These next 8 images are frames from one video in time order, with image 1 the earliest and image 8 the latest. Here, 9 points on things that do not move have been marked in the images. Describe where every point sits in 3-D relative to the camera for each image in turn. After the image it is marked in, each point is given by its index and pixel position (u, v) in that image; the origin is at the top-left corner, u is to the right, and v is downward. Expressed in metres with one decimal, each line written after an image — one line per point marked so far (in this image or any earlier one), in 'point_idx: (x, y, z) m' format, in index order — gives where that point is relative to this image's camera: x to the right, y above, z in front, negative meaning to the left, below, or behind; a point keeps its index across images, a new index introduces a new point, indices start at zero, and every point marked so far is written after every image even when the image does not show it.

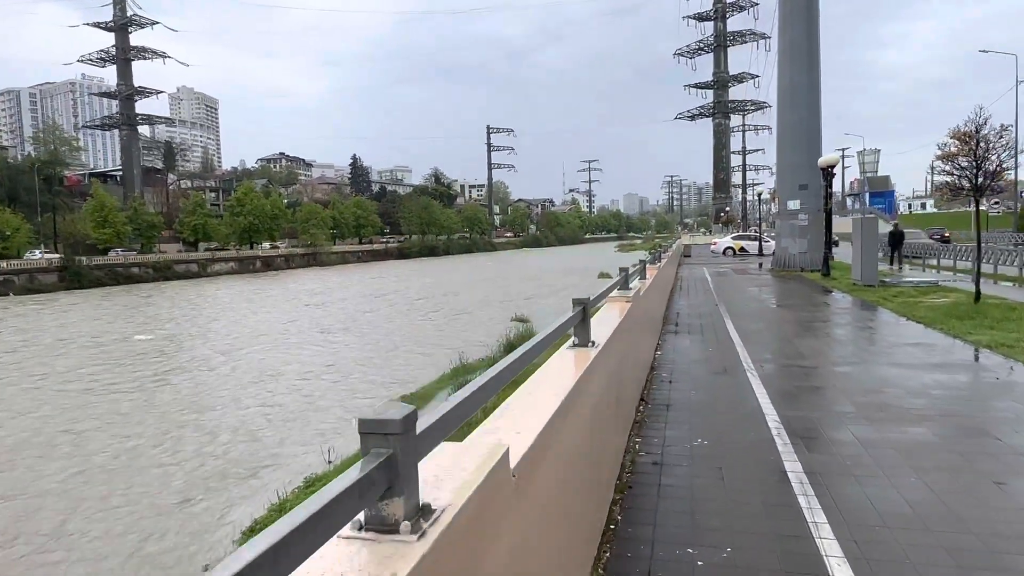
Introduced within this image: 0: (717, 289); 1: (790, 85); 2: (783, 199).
0: (+4.2, 0.0, +14.2) m
1: (+6.7, +5.0, +16.6) m
2: (+6.8, +2.2, +17.0) m
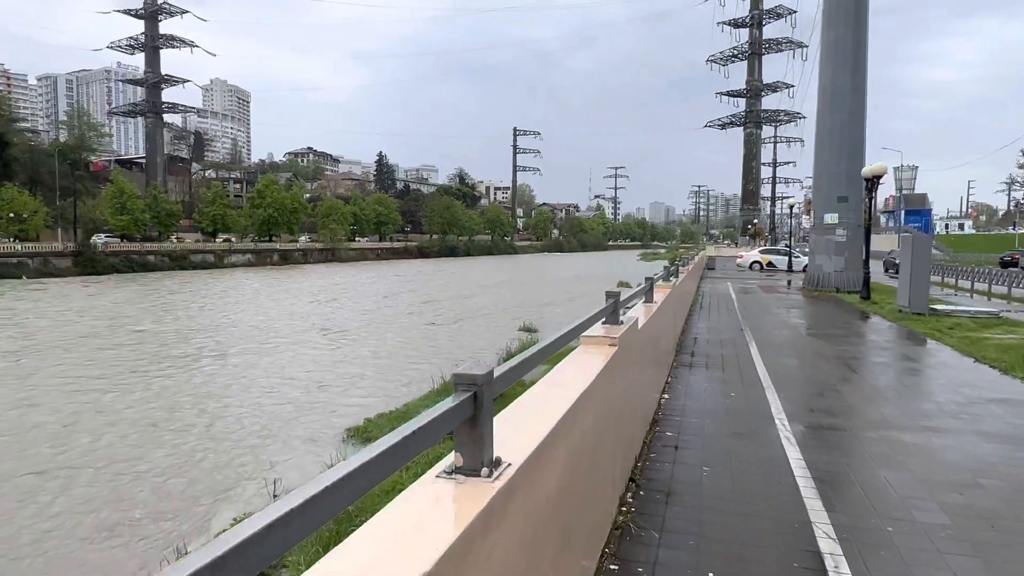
0: (+4.3, -0.4, +12.7) m
1: (+7.1, +4.5, +15.1) m
2: (+7.0, +1.7, +15.5) m
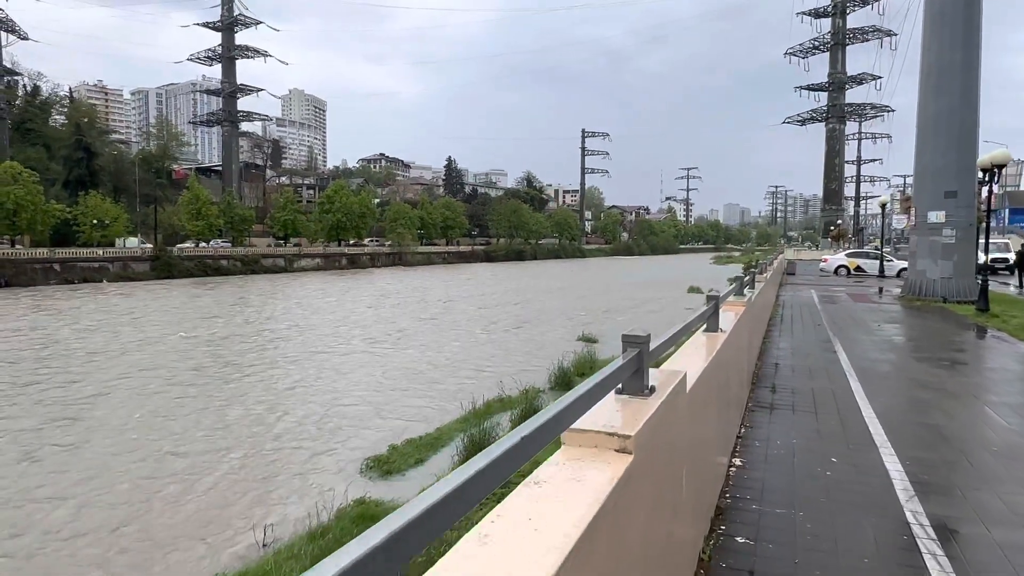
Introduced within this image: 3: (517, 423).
0: (+5.1, -0.5, +11.0) m
1: (+8.1, +4.3, +13.1) m
2: (+8.1, +1.5, +13.5) m
3: (+0.1, -1.8, +8.8) m
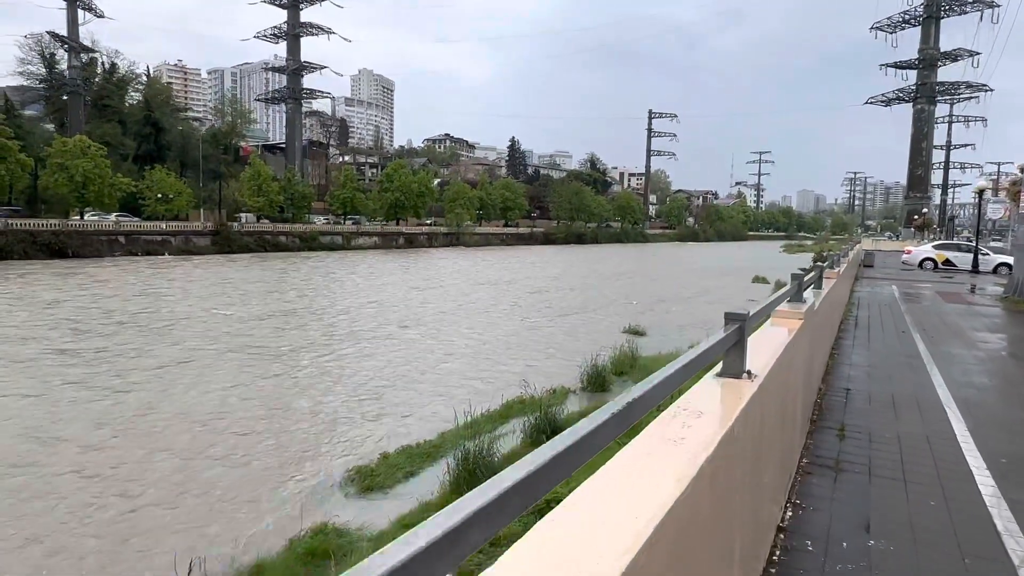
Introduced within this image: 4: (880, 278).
0: (+5.4, -0.5, +9.2) m
1: (+8.8, +4.3, +10.9) m
2: (+8.7, +1.5, +11.3) m
3: (+0.2, -1.7, +7.5) m
4: (+9.8, +0.3, +18.1) m
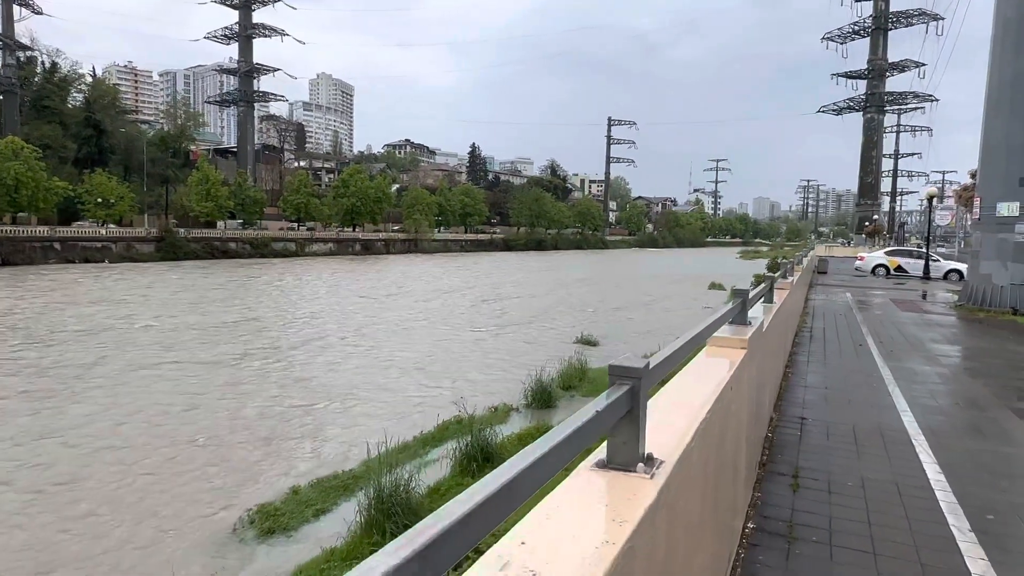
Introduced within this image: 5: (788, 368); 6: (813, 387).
0: (+4.6, -0.6, +8.8) m
1: (+7.8, +4.2, +10.7) m
2: (+7.7, +1.4, +11.1) m
3: (-0.5, -1.8, +6.7) m
4: (+8.4, +0.1, +17.9) m
5: (+2.4, -0.7, +5.8) m
6: (+2.3, -0.8, +5.1) m
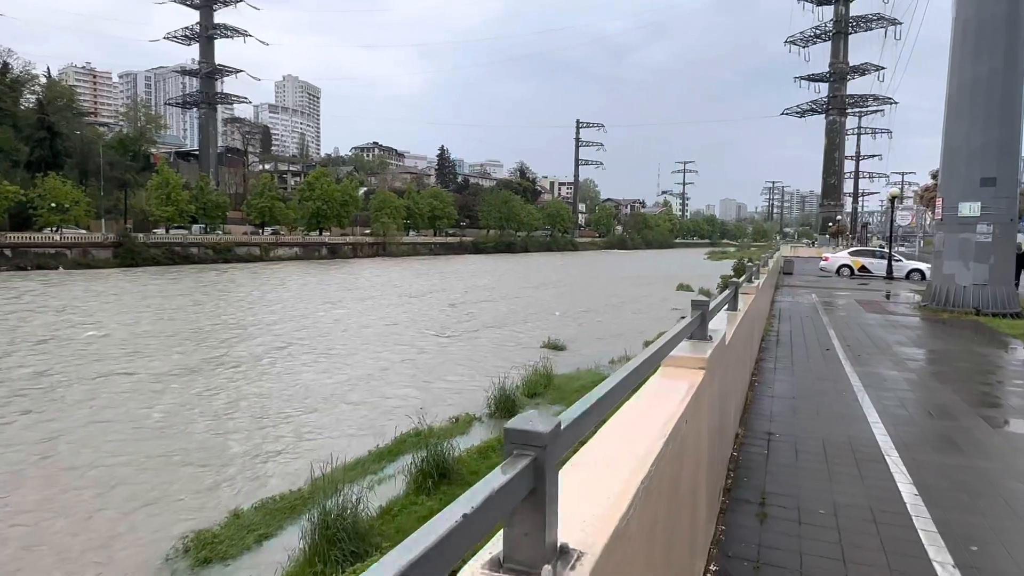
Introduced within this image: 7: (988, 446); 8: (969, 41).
0: (+4.1, -0.6, +8.6) m
1: (+7.2, +4.2, +10.7) m
2: (+7.1, +1.4, +11.1) m
3: (-0.9, -1.9, +6.4) m
4: (+7.6, +0.1, +17.9) m
5: (+2.0, -0.7, +5.6) m
6: (+1.9, -0.8, +4.9) m
7: (+2.7, -0.9, +3.8) m
8: (+7.2, +3.8, +10.7) m
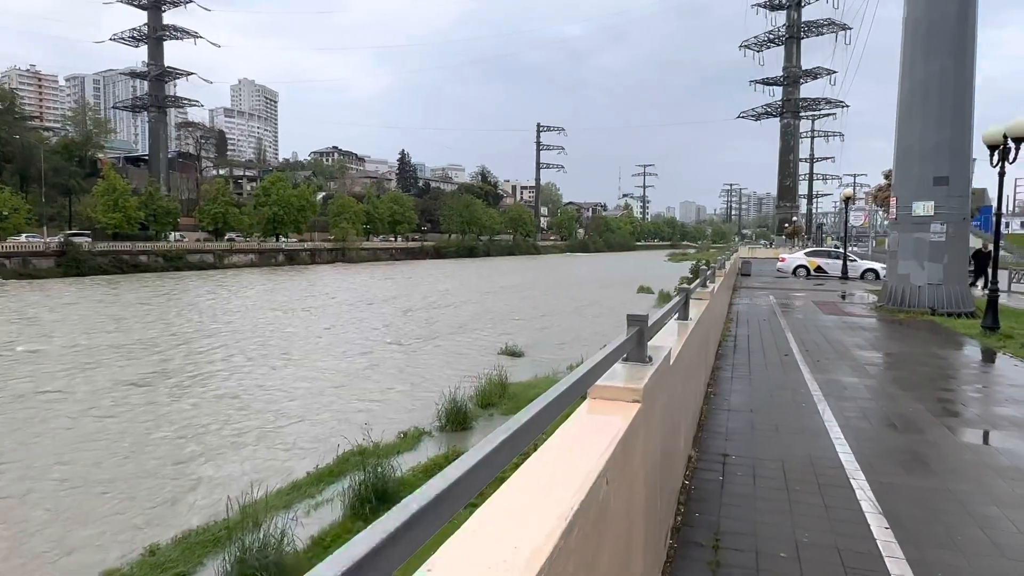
0: (+3.5, -0.6, +8.4) m
1: (+6.4, +4.2, +10.6) m
2: (+6.3, +1.4, +11.0) m
3: (-1.4, -2.0, +5.9) m
4: (+6.4, 0.0, +17.9) m
5: (+1.5, -0.8, +5.3) m
6: (+1.5, -0.8, +4.6) m
7: (+2.3, -0.9, +3.5) m
8: (+6.4, +3.8, +10.6) m
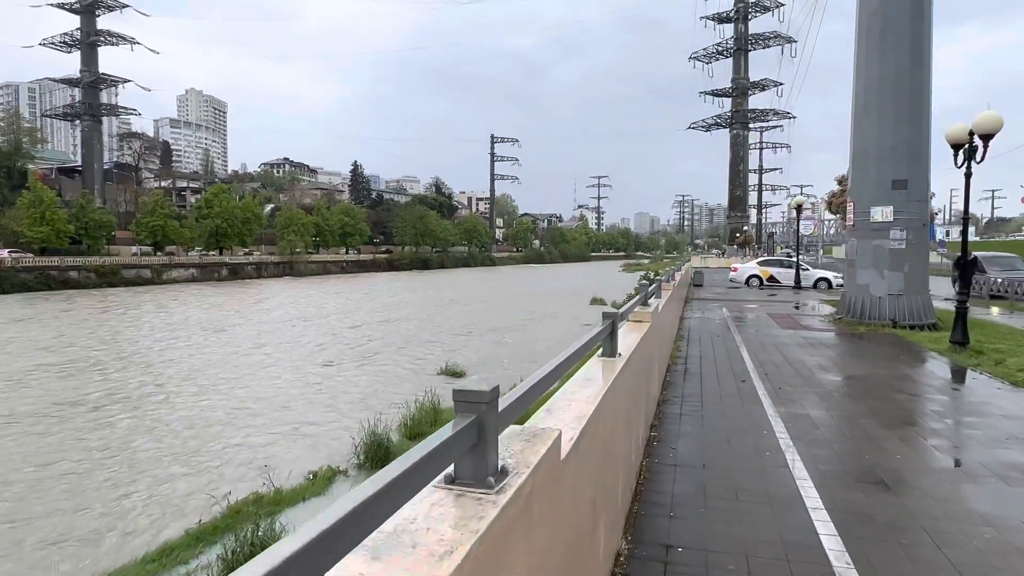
0: (+2.7, -0.8, +7.5) m
1: (+5.4, +4.0, +10.0) m
2: (+5.3, +1.2, +10.4) m
3: (-2.0, -2.1, +4.7) m
4: (+5.0, -0.3, +17.2) m
5: (+0.9, -0.9, +4.3) m
6: (+0.9, -0.9, +3.6) m
7: (+1.8, -1.0, +2.6) m
8: (+5.3, +3.7, +10.0) m
